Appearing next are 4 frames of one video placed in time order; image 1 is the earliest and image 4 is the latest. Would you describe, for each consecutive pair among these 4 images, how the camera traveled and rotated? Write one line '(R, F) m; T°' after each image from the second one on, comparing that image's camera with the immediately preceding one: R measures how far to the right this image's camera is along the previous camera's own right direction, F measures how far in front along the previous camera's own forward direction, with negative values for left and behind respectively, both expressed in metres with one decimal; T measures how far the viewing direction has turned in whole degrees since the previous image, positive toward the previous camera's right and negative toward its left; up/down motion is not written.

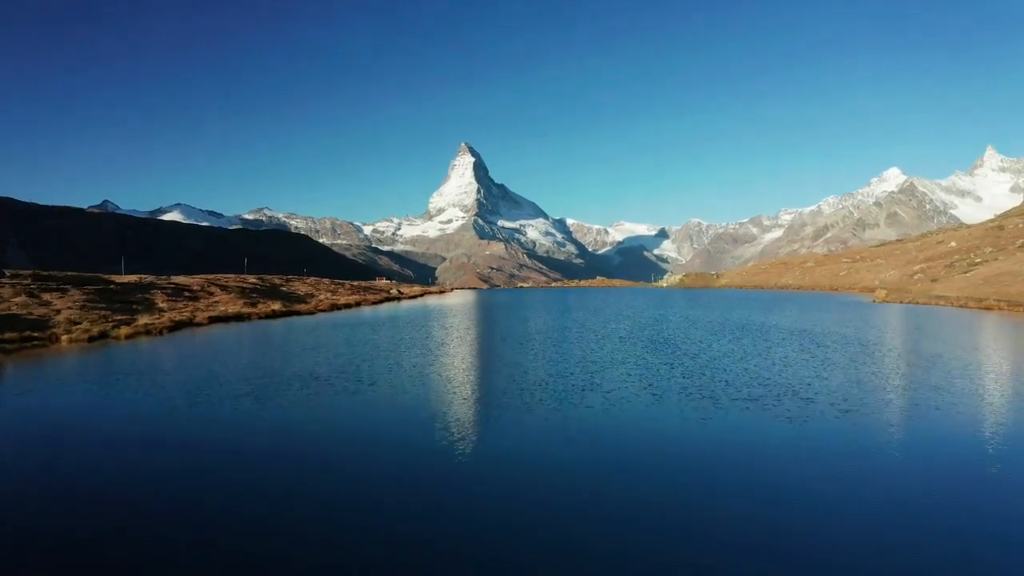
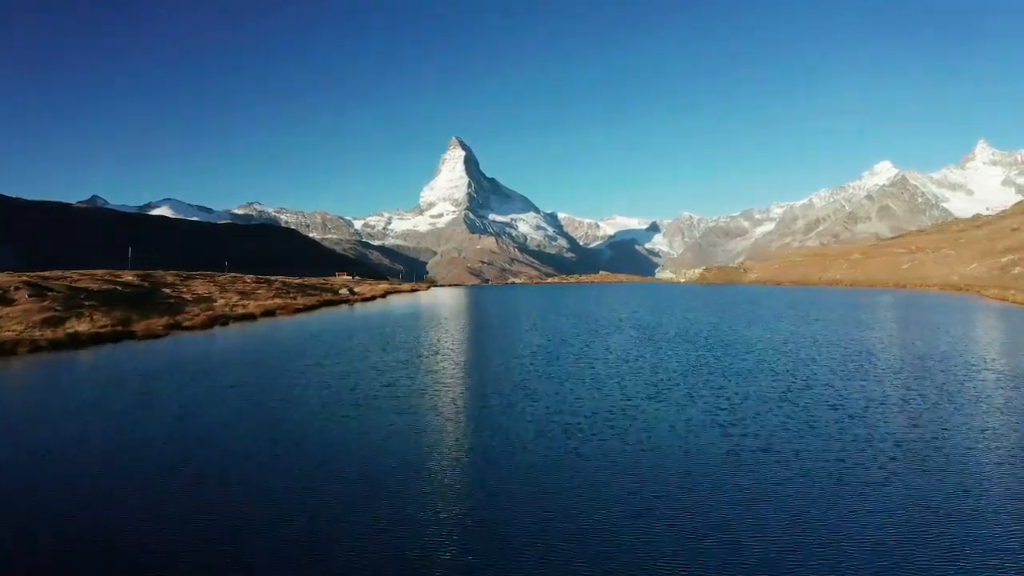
(-0.8, +0.9) m; +1°
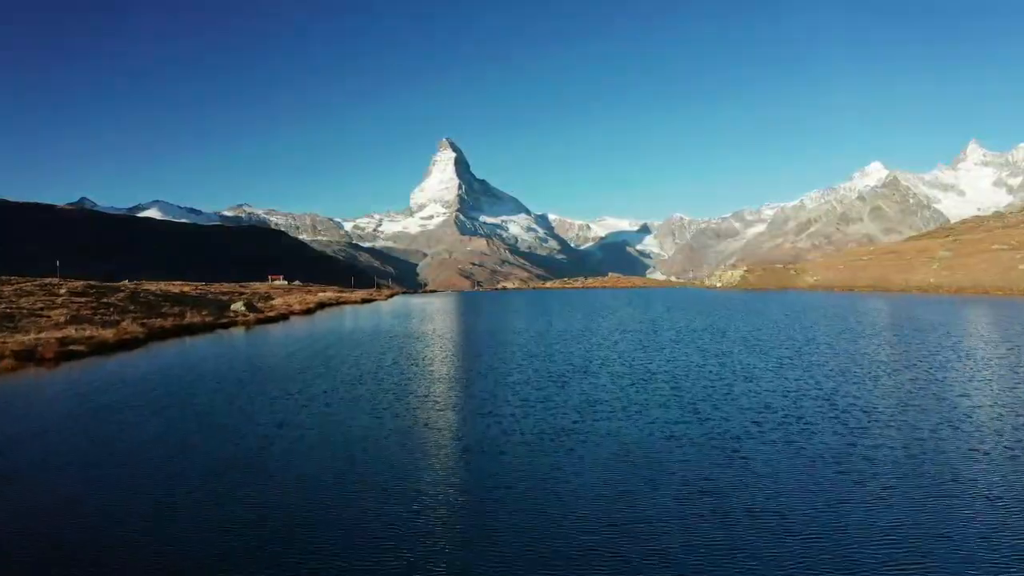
(-1.2, +1.0) m; +1°
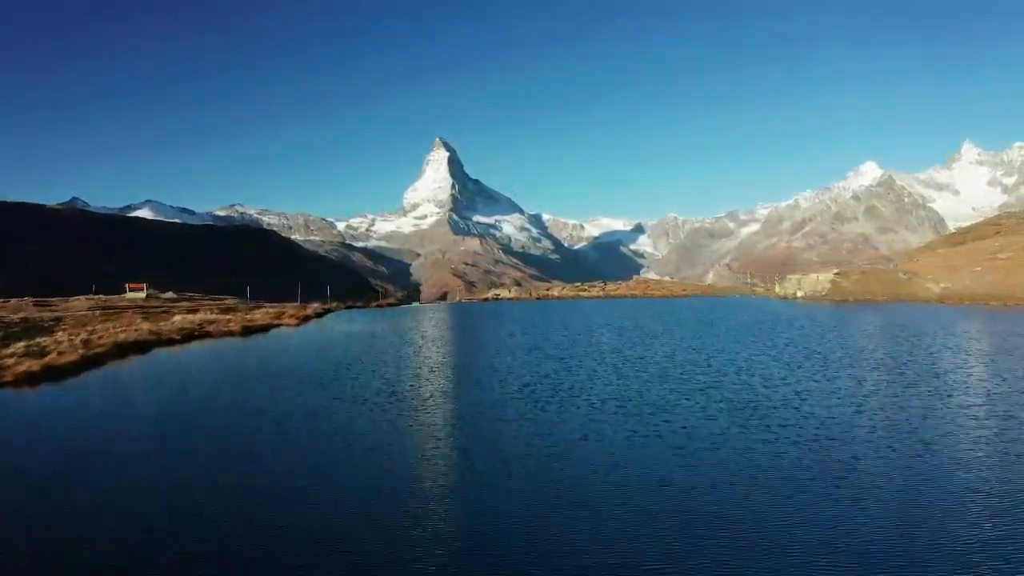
(-1.4, -0.2) m; +1°
